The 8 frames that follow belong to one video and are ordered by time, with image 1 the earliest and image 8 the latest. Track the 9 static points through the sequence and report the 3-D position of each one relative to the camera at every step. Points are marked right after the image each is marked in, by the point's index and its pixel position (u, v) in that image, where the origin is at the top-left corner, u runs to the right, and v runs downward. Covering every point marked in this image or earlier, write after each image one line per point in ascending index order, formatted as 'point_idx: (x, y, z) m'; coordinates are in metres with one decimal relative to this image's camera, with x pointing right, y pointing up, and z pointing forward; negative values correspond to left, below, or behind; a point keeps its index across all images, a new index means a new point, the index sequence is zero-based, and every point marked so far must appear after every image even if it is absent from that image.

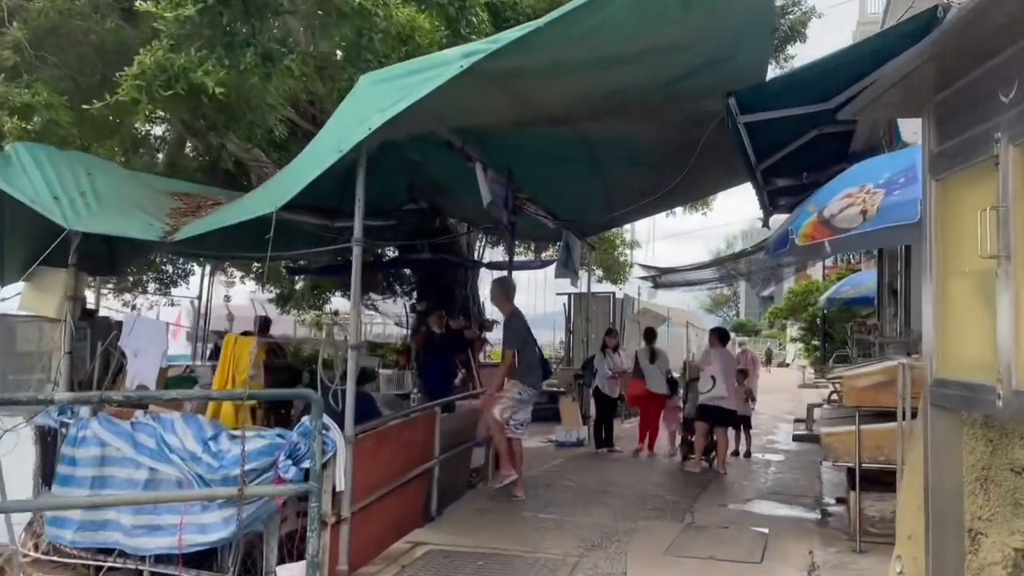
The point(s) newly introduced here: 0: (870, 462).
0: (+2.3, -1.1, +5.1) m
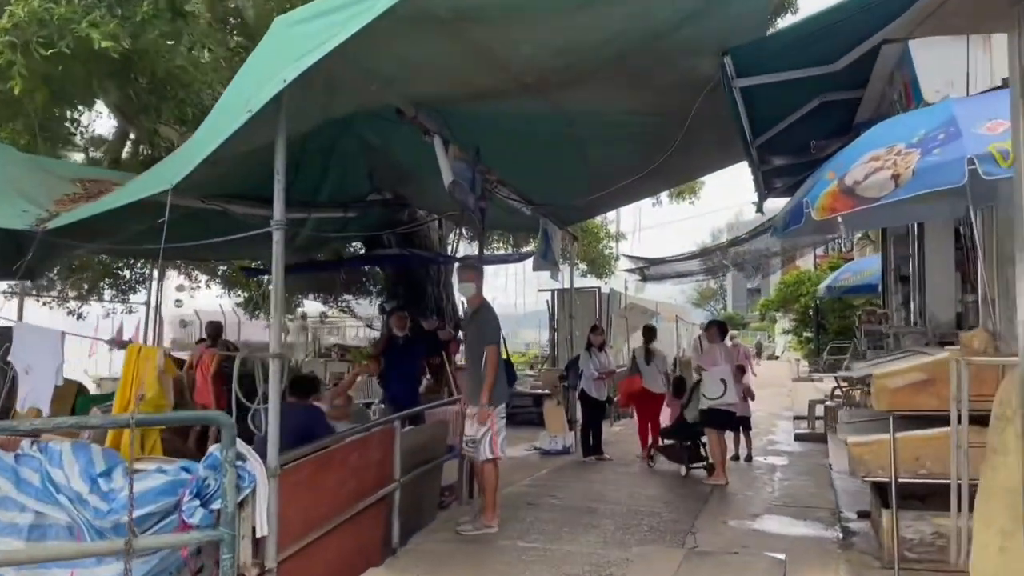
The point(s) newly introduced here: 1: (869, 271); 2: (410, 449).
0: (+2.1, -1.0, +4.3) m
1: (+5.1, +0.2, +11.4) m
2: (-0.7, -1.2, +5.8) m
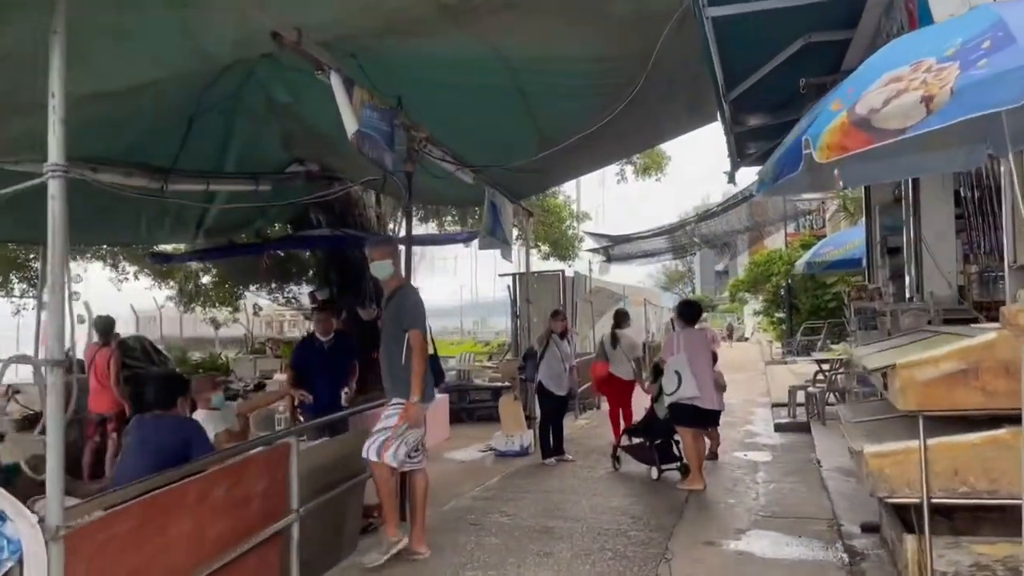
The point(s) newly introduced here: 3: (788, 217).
0: (+1.7, -0.8, +3.3) m
1: (+4.4, +0.6, +10.5) m
2: (-1.1, -1.1, +4.7) m
3: (+4.6, +1.2, +13.5) m
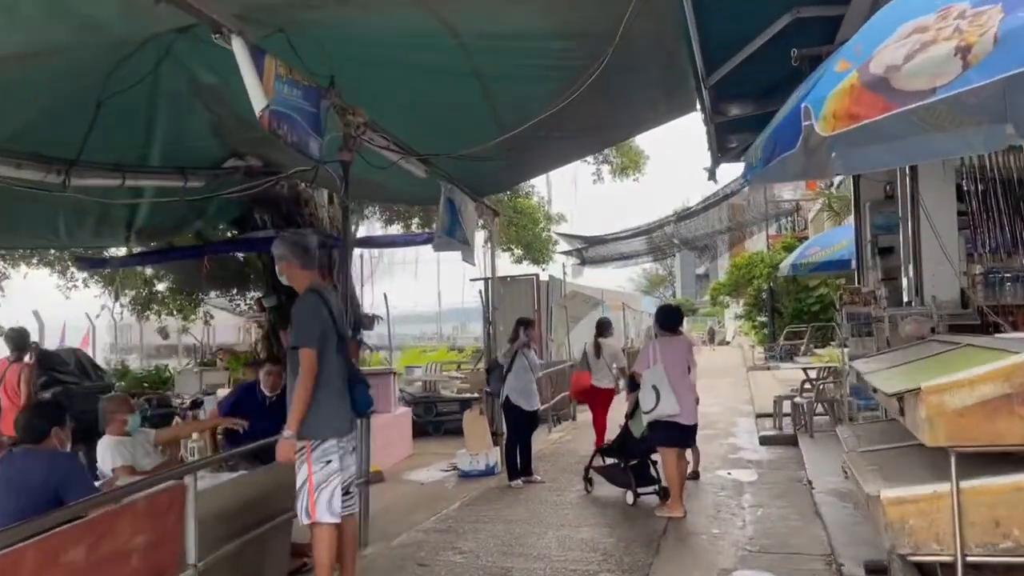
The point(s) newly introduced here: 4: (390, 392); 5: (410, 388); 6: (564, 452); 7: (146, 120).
0: (+1.5, -0.9, +2.6) m
1: (+4.0, +0.5, +9.9) m
2: (-1.4, -1.1, +4.0) m
3: (+4.2, +1.1, +12.9) m
4: (-1.4, -1.2, +9.3) m
5: (-1.5, -1.5, +11.9) m
6: (+0.6, -1.9, +9.6) m
7: (-2.6, +1.2, +5.7) m
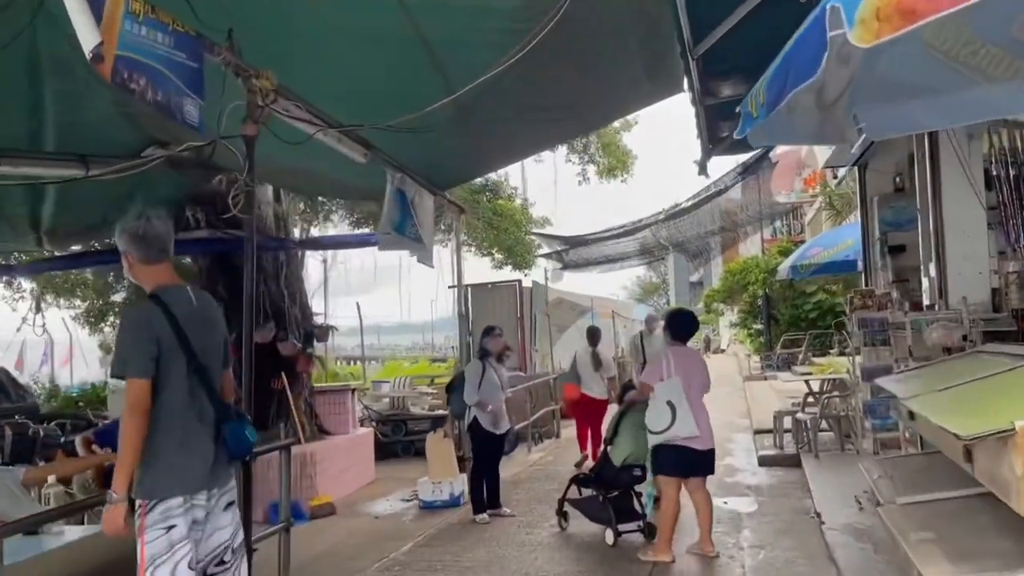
0: (+1.3, -0.8, +1.7) m
1: (+3.7, +0.5, +9.0) m
2: (-1.6, -1.1, +3.1) m
3: (+3.8, +1.1, +12.1) m
4: (-1.7, -1.3, +8.4) m
5: (-1.8, -1.6, +11.0) m
6: (+0.3, -2.0, +8.6) m
7: (-2.9, +1.2, +4.8) m
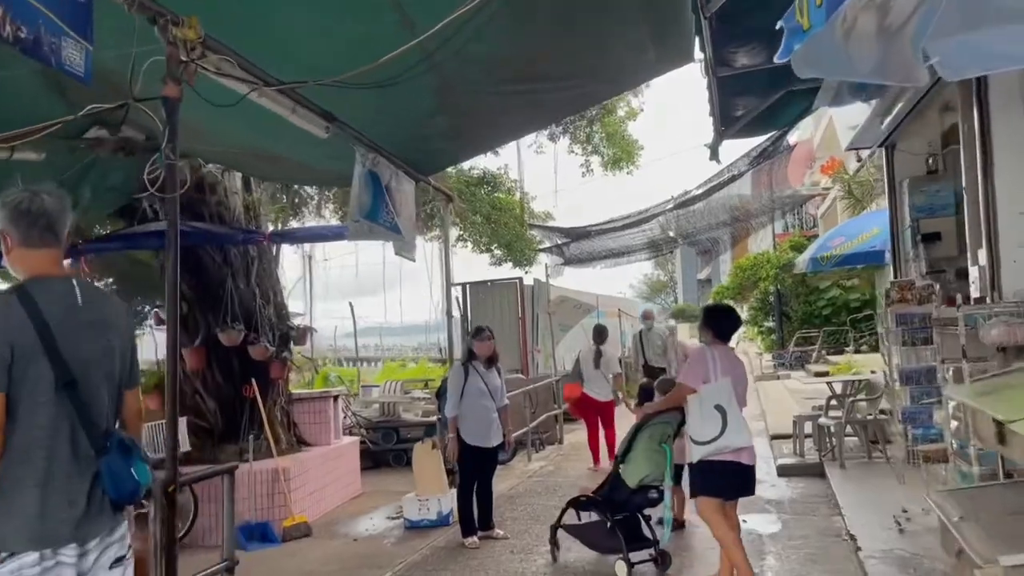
0: (+1.2, -0.8, +1.0) m
1: (+3.6, +0.6, +8.3) m
2: (-1.7, -1.1, +2.4) m
3: (+3.8, +1.1, +11.3) m
4: (-1.7, -1.3, +7.7) m
5: (-1.9, -1.6, +10.3) m
6: (+0.3, -2.0, +7.9) m
7: (-3.0, +1.2, +4.1) m
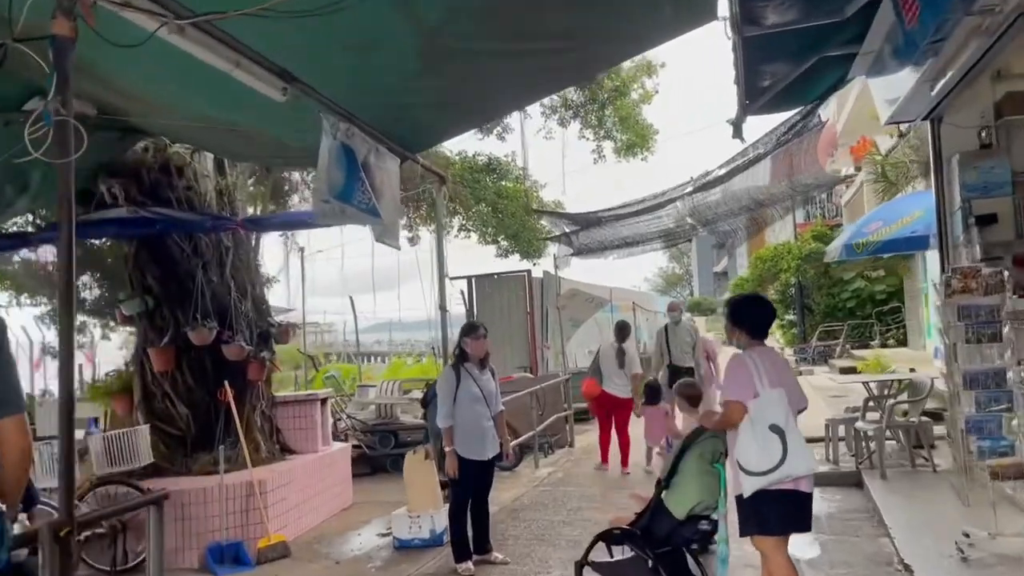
0: (+1.1, -0.8, +0.2) m
1: (+3.7, +0.6, +7.5) m
2: (-1.8, -1.1, +1.7) m
3: (+3.9, +1.2, +10.5) m
4: (-1.7, -1.2, +7.0) m
5: (-1.8, -1.5, +9.7) m
6: (+0.3, -1.9, +7.2) m
7: (-3.0, +1.2, +3.5) m
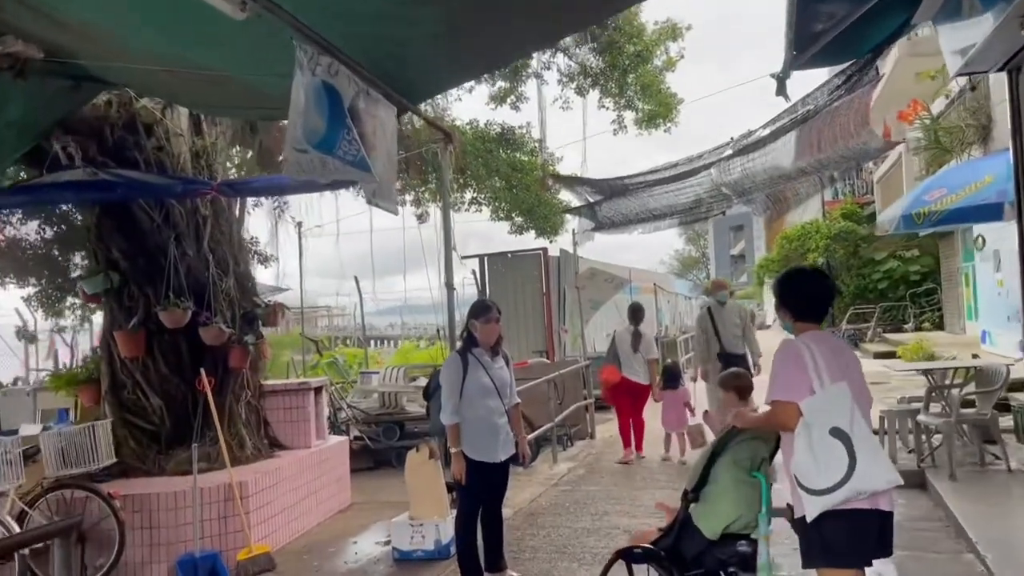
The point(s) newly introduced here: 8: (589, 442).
0: (+1.1, -0.7, -0.5) m
1: (+3.8, +0.8, +6.6) m
2: (-1.7, -1.0, +1.0) m
3: (+4.1, +1.5, +9.7) m
4: (-1.6, -1.0, +6.3) m
5: (-1.6, -1.3, +8.9) m
6: (+0.5, -1.7, +6.5) m
7: (-3.0, +1.3, +2.7) m
8: (+0.9, -1.7, +8.9) m
